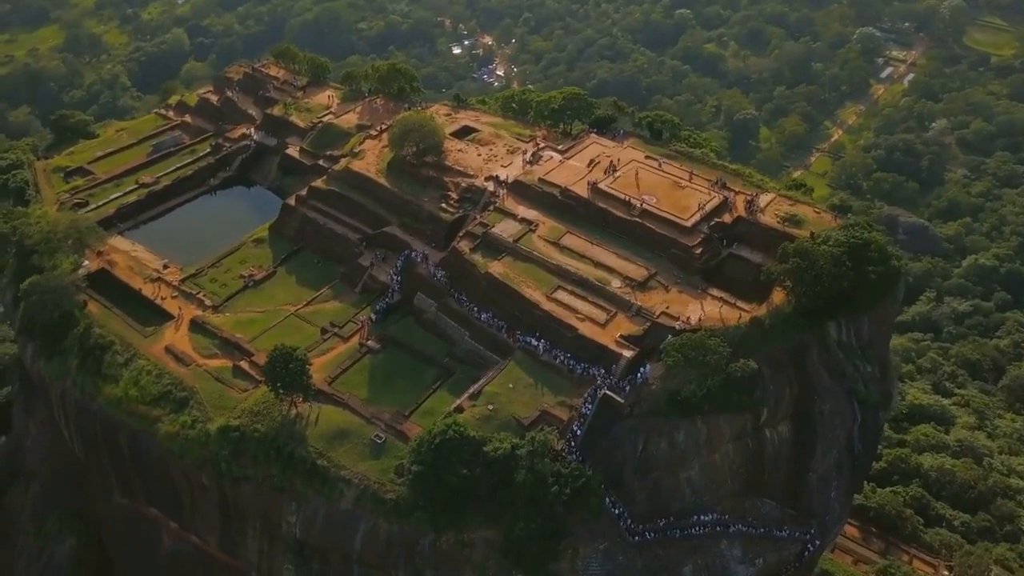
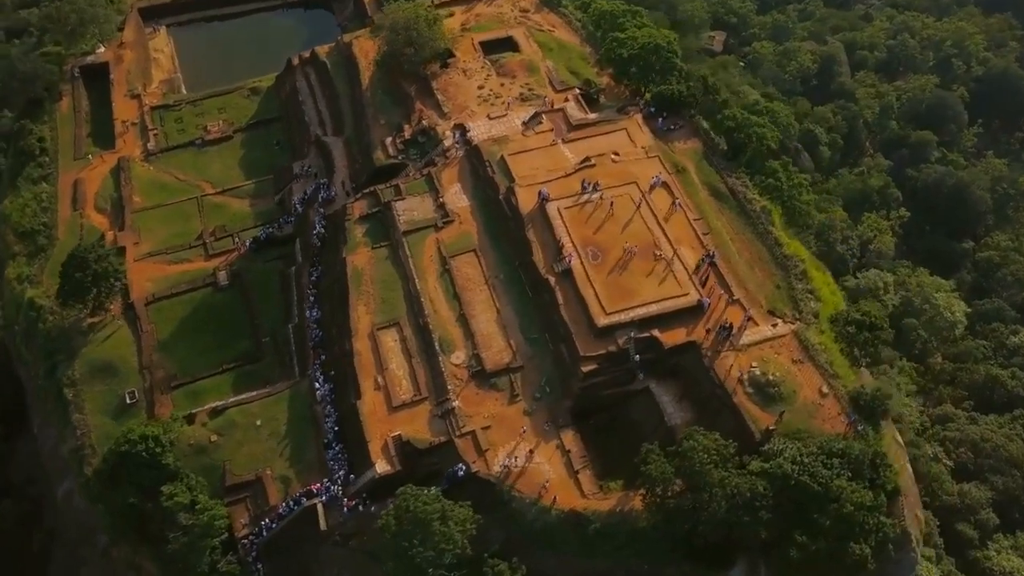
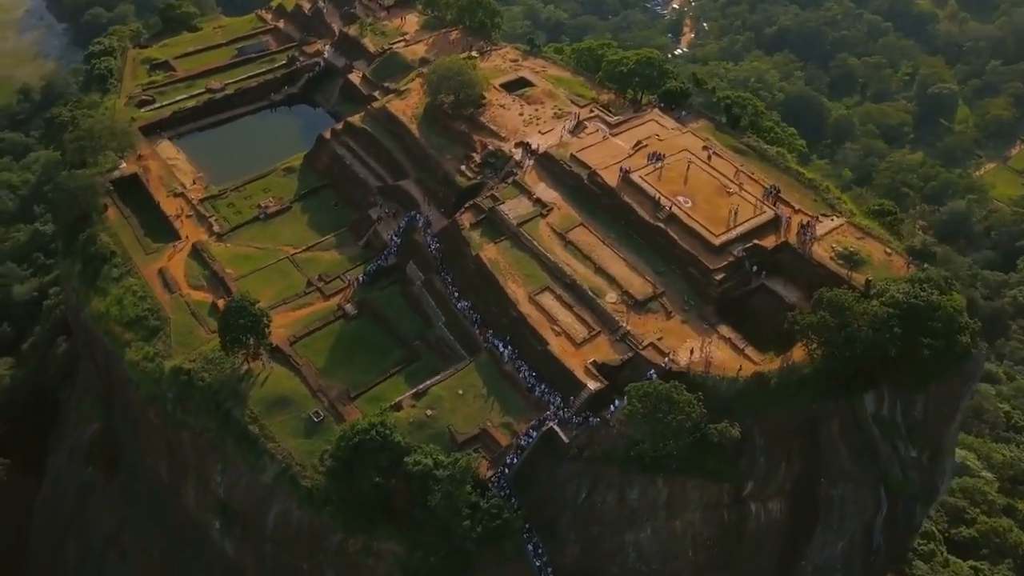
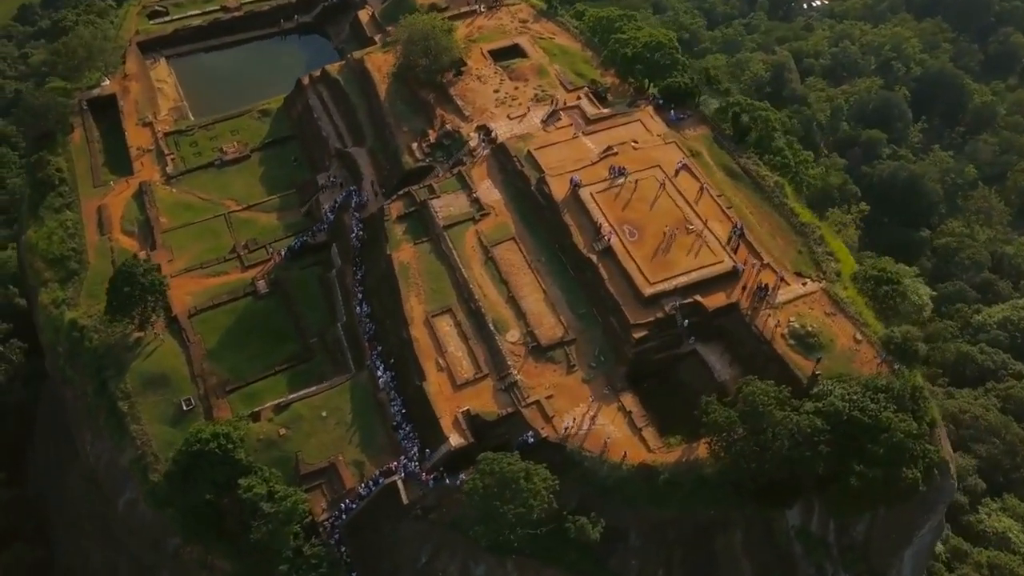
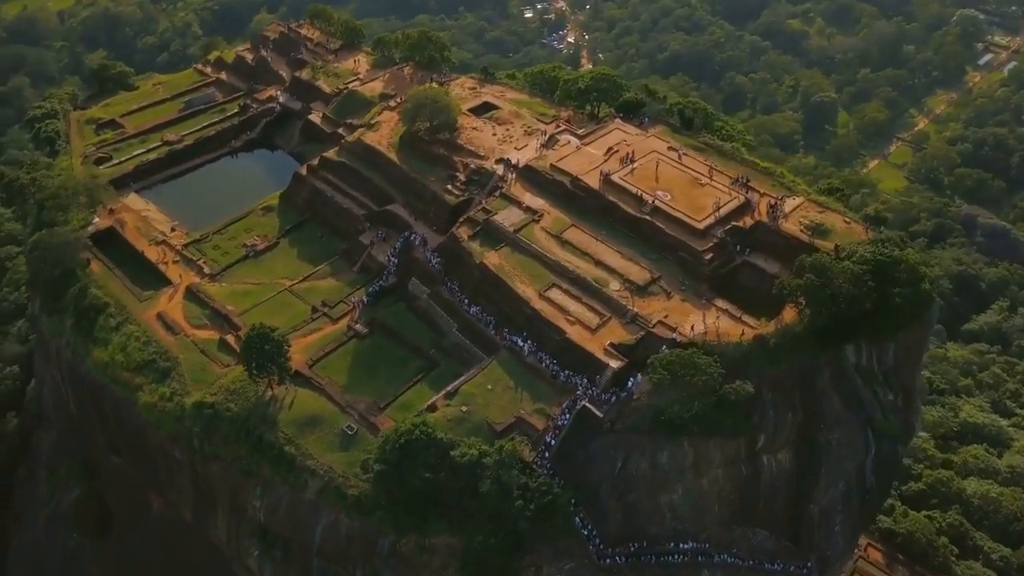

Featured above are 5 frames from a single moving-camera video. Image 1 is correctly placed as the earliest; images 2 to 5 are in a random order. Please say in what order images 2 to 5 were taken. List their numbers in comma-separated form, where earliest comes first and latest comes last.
5, 3, 4, 2
